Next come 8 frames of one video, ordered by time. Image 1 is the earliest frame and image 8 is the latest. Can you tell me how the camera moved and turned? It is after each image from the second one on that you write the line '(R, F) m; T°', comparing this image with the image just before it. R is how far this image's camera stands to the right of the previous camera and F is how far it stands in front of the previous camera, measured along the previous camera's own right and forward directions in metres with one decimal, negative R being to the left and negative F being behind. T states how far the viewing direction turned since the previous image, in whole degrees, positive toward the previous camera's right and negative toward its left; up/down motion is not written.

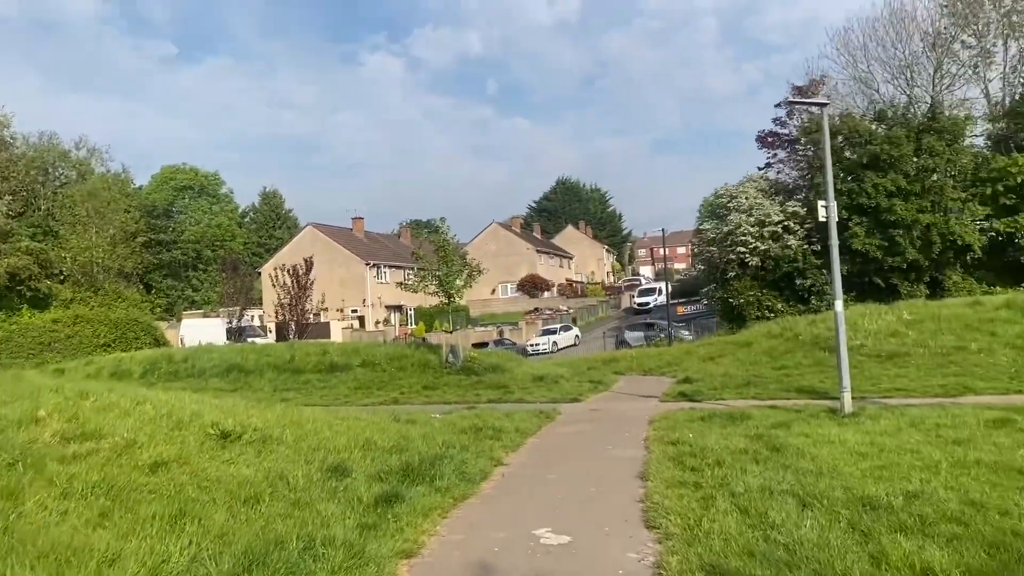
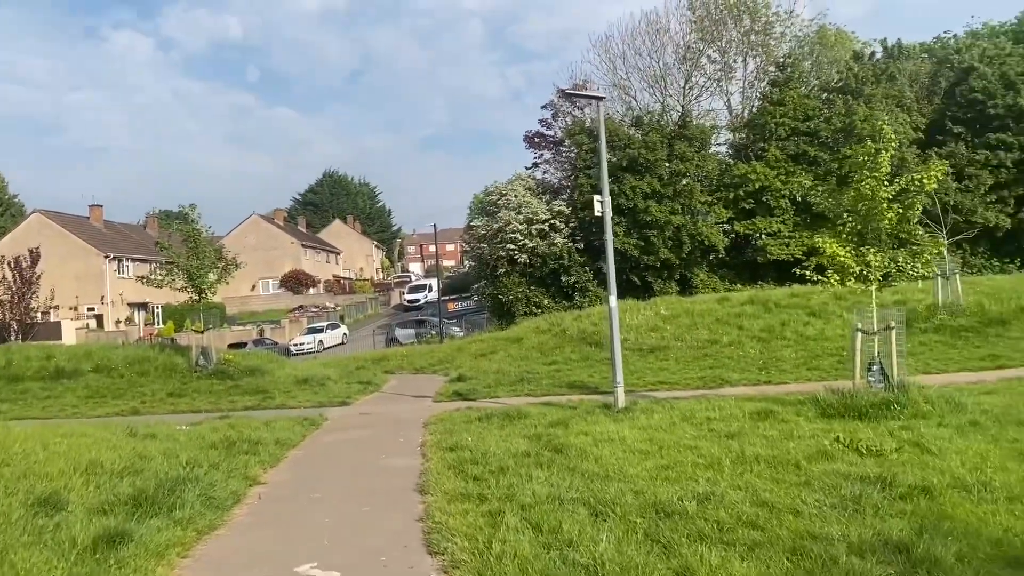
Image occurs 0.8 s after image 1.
(0.0, +0.8) m; +15°
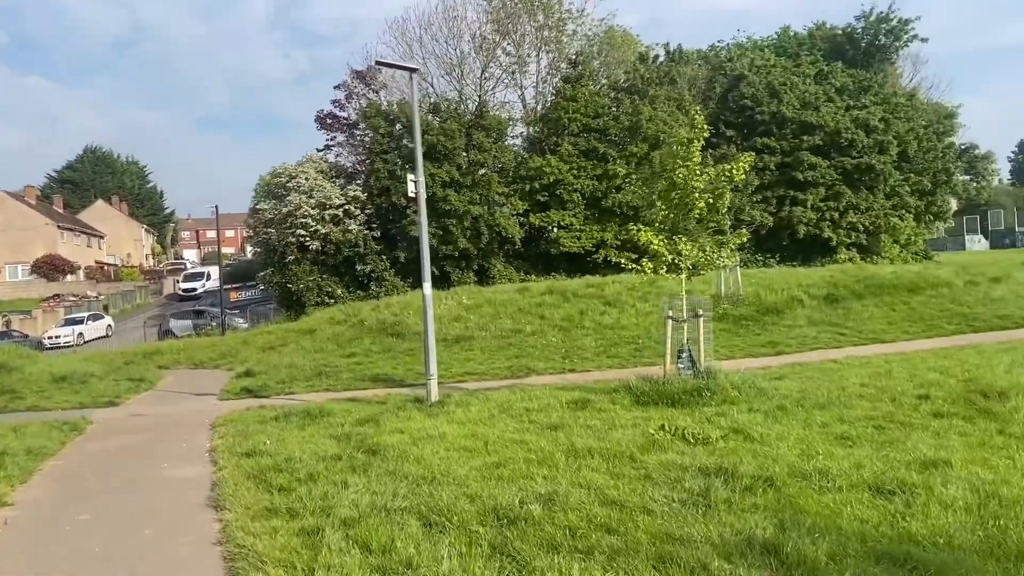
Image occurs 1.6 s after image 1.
(-0.2, +0.7) m; +14°
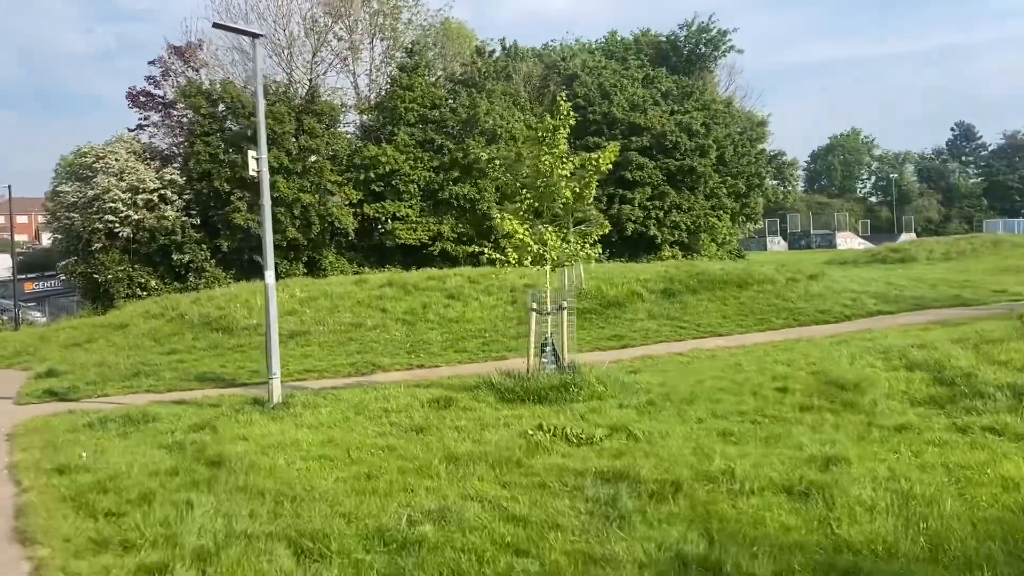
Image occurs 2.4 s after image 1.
(-0.3, +0.6) m; +12°
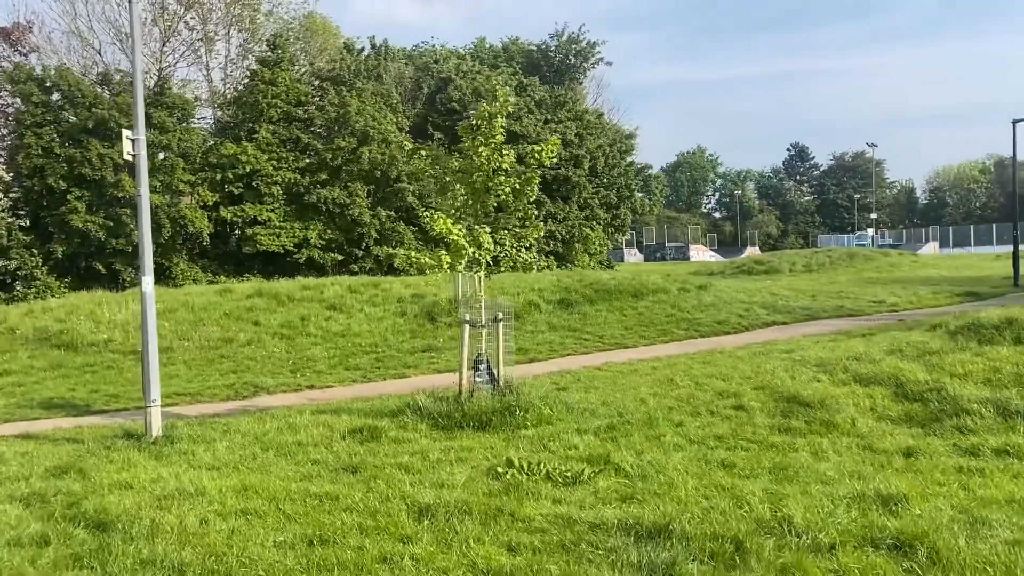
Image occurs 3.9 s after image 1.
(-0.8, +1.2) m; +10°
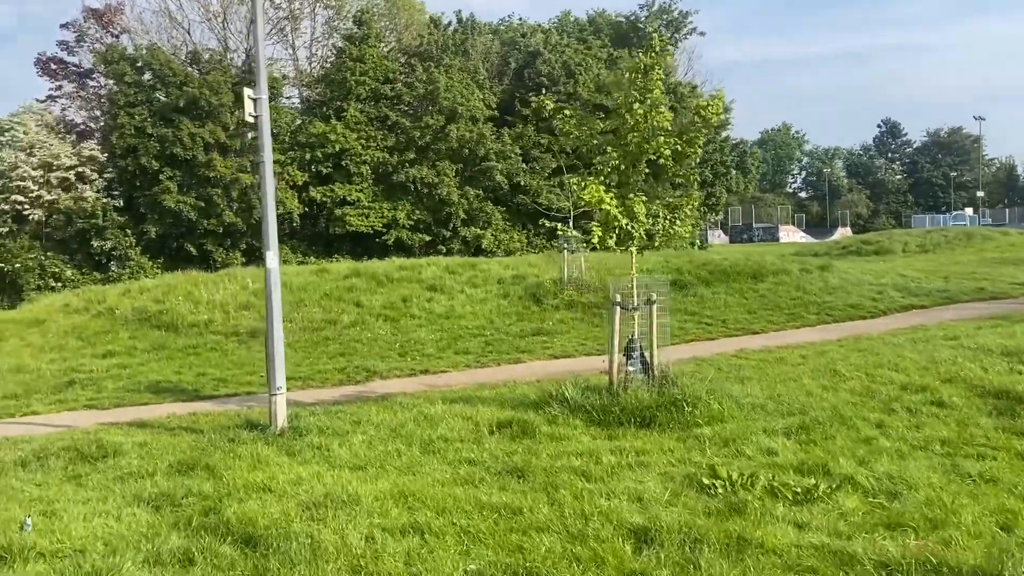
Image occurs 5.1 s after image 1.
(-0.8, +0.9) m; -5°
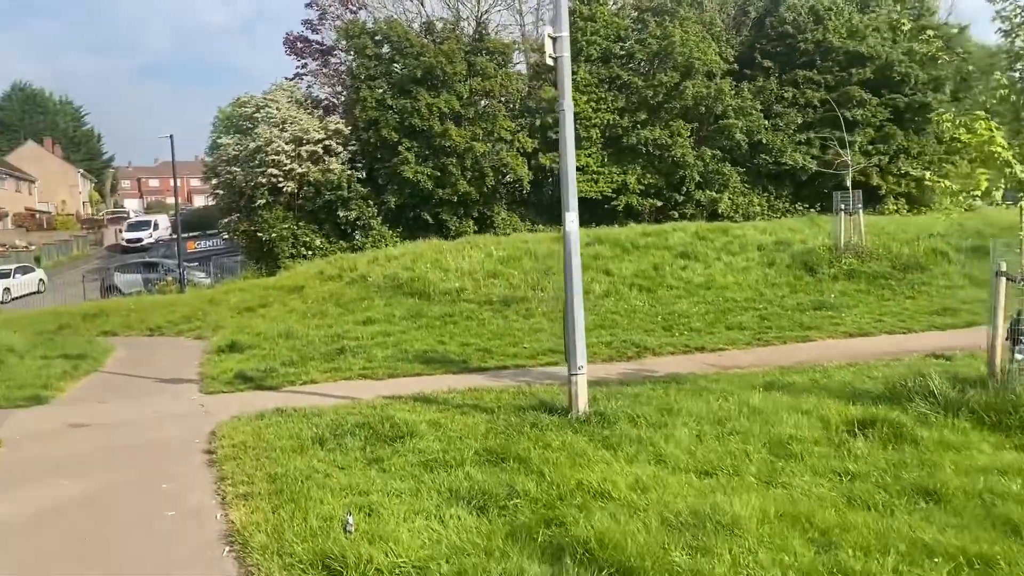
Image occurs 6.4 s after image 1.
(-0.9, +0.9) m; -14°
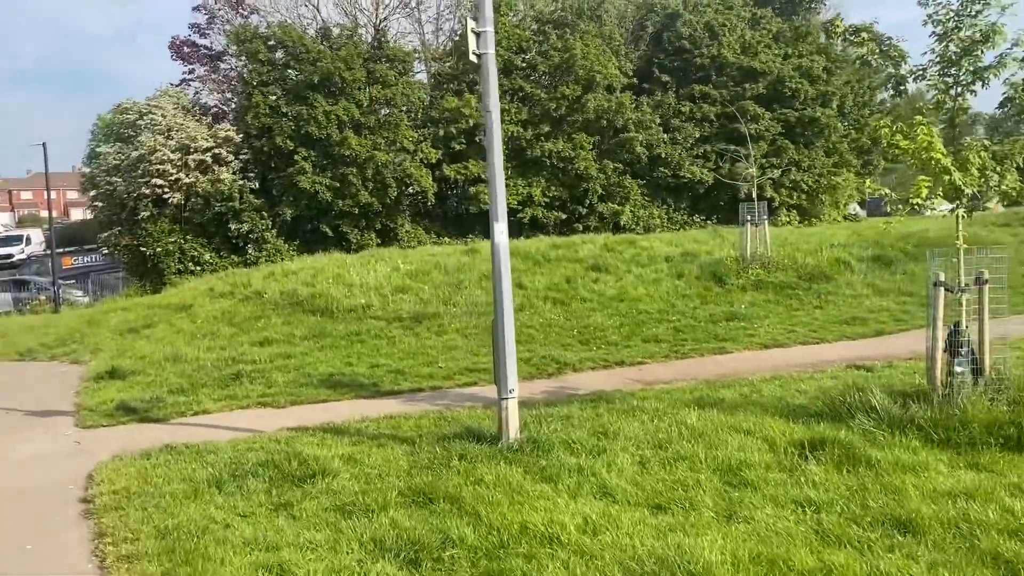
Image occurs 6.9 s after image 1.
(-0.2, +0.5) m; +7°
